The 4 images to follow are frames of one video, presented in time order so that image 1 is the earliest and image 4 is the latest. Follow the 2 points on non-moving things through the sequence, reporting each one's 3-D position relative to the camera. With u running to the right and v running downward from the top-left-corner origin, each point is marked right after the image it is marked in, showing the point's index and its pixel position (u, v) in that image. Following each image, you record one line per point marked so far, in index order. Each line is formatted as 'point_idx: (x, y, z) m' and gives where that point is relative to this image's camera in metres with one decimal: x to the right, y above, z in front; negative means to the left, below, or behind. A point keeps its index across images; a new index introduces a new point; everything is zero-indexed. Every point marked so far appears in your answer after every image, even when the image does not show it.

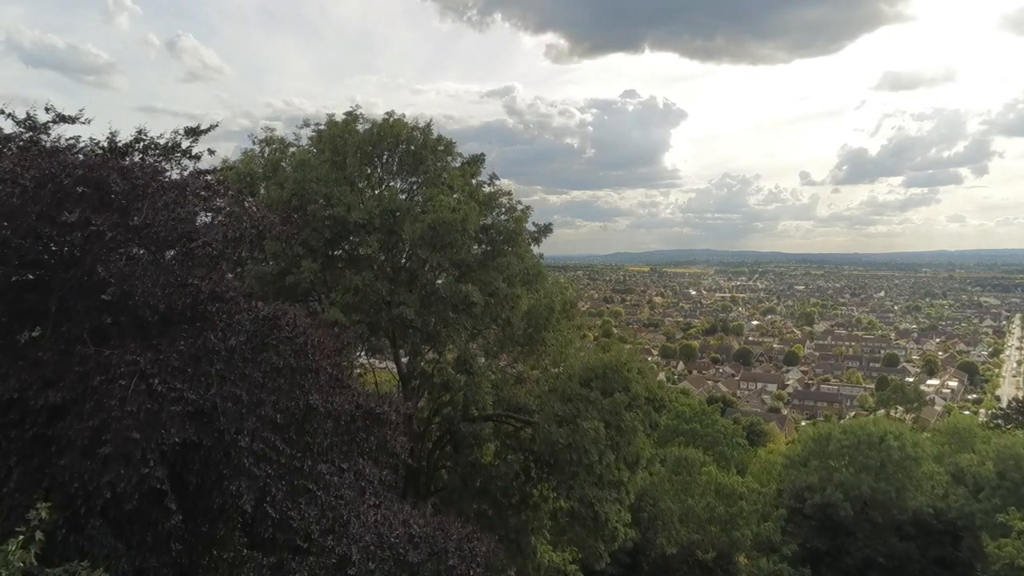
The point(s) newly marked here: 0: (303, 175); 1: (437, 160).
0: (-3.5, +1.9, +10.7) m
1: (-1.3, +2.3, +11.6) m
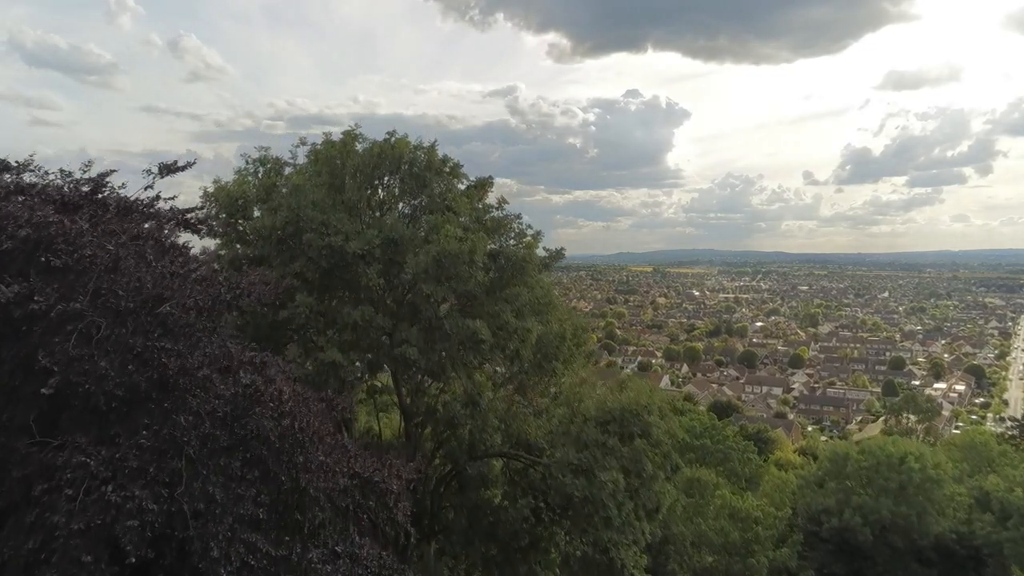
0: (-3.3, +1.3, +9.9) m
1: (-1.2, +1.8, +10.8) m
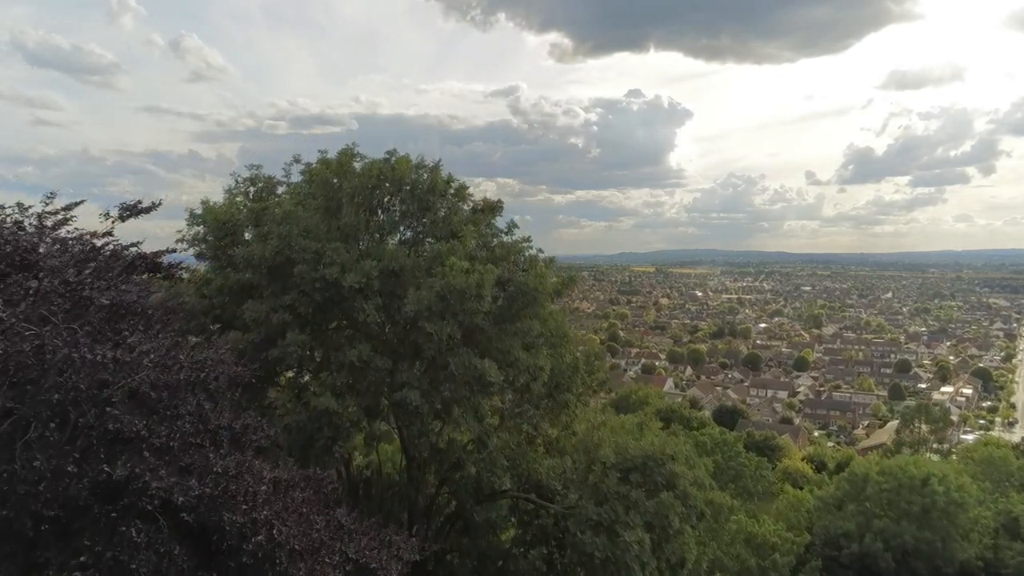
0: (-3.1, +0.9, +9.1) m
1: (-1.0, +1.3, +10.0) m
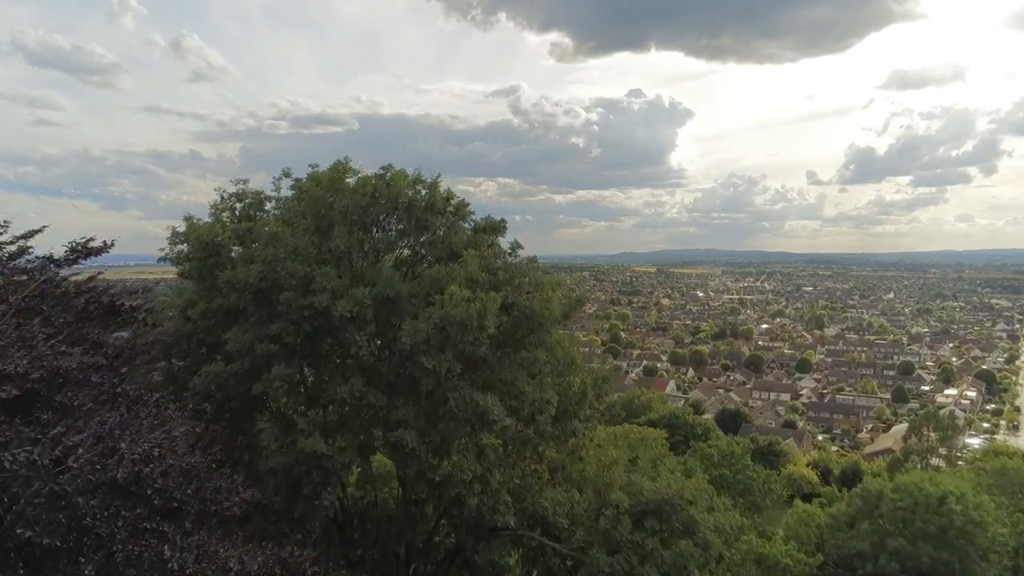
0: (-3.1, +0.5, +8.4) m
1: (-0.9, +0.9, +9.3) m
